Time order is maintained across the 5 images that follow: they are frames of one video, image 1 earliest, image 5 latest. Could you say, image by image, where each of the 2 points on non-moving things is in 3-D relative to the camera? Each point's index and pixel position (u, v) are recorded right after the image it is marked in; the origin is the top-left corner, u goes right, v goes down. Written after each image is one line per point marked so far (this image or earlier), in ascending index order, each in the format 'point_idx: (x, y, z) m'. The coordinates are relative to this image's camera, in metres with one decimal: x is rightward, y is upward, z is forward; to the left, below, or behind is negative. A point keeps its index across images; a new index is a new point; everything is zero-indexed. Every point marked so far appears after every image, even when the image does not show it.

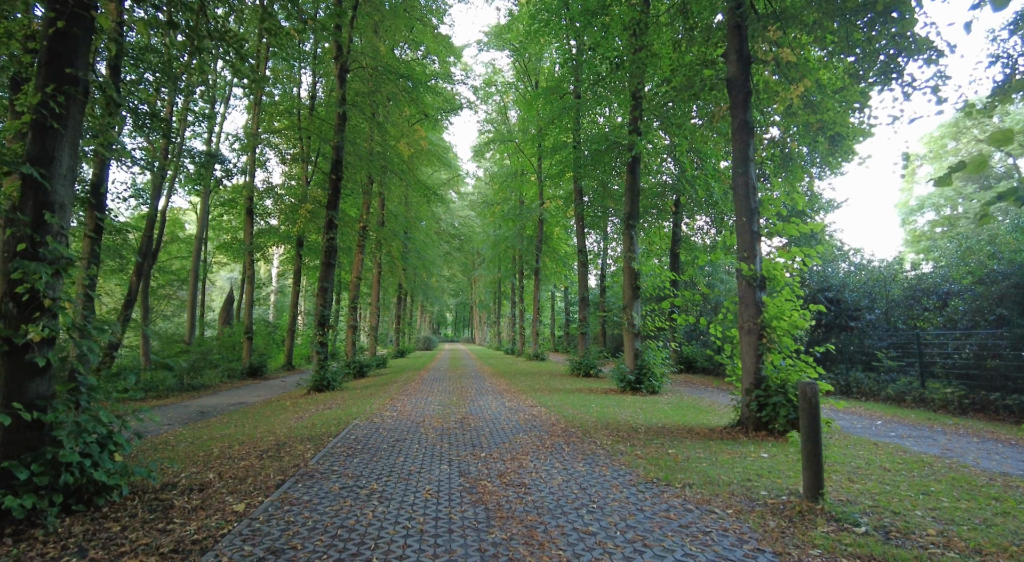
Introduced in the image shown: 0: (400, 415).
0: (-1.9, -2.3, +9.6) m
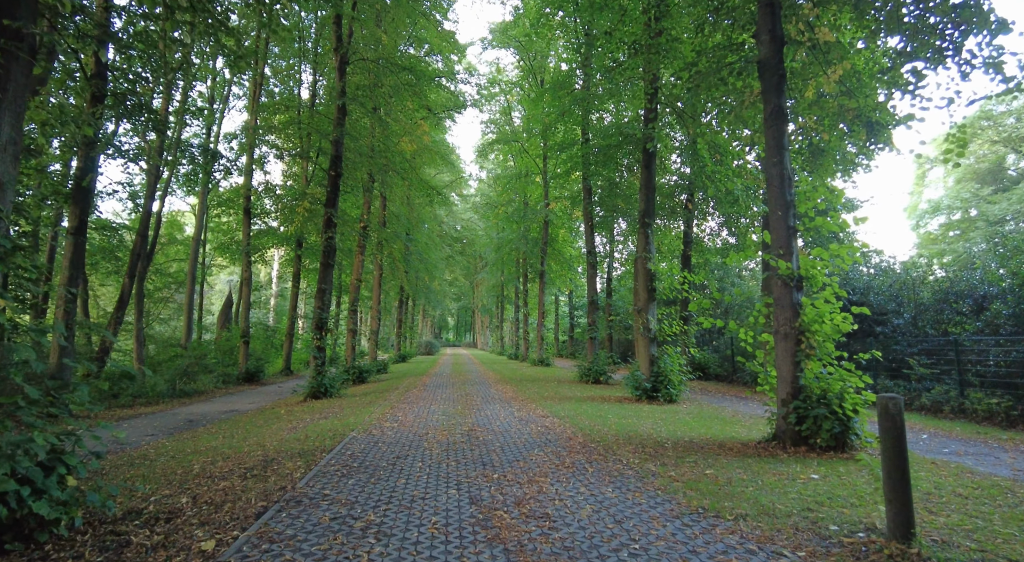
0: (-1.8, -2.3, +8.9) m
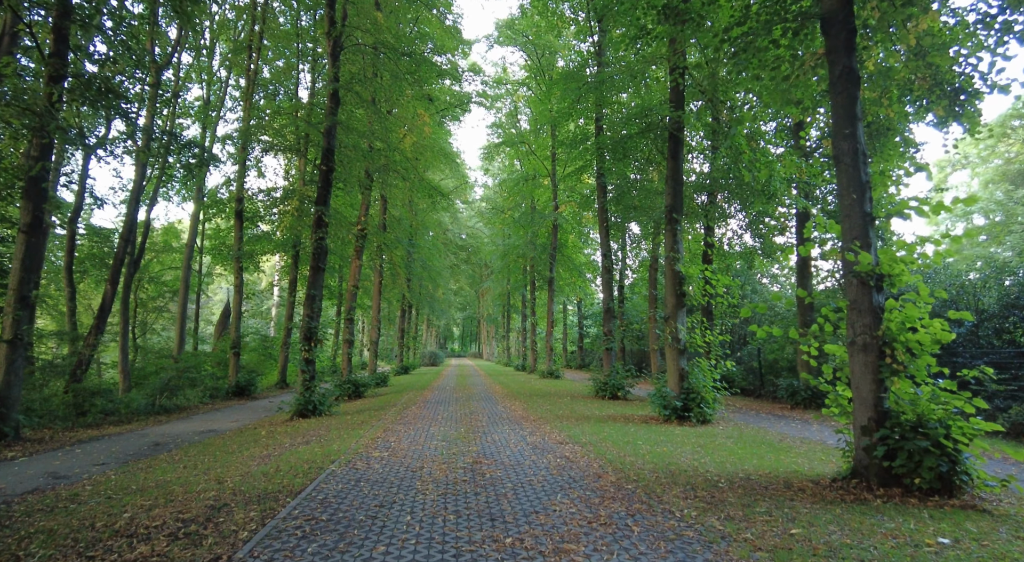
0: (-1.6, -2.3, +7.4) m
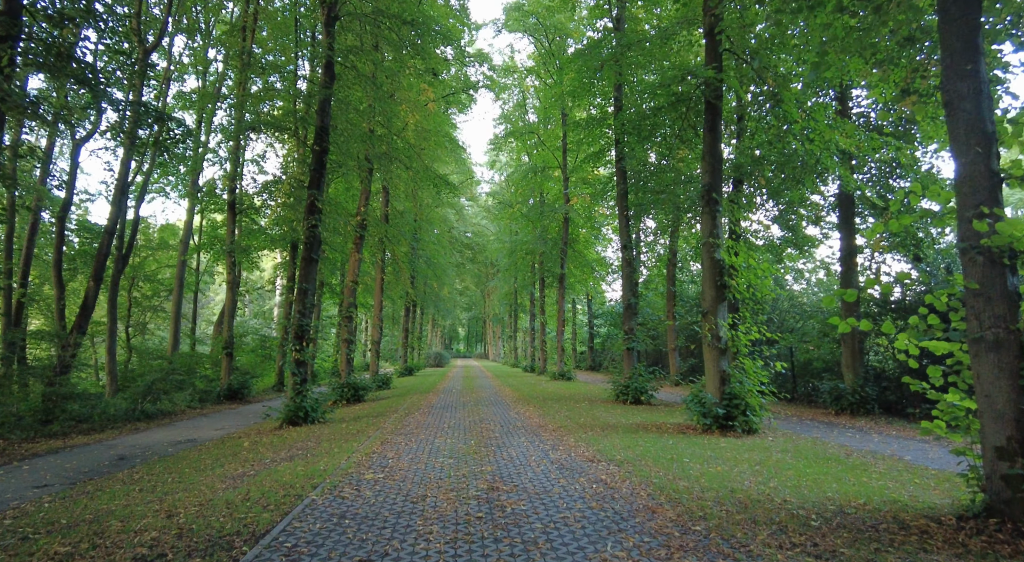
0: (-1.3, -2.1, +6.0) m
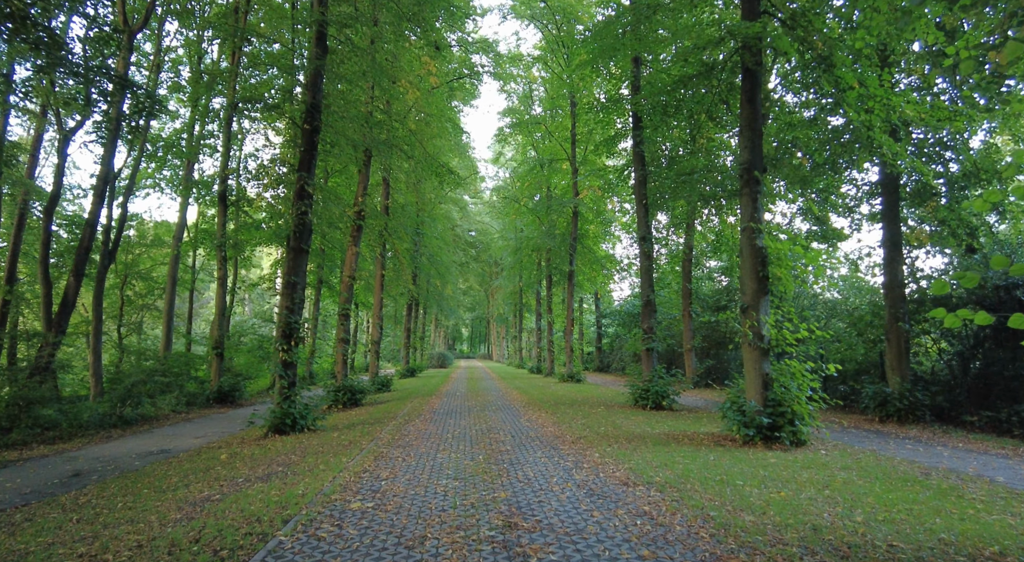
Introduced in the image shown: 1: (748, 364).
0: (-1.2, -2.0, +4.8) m
1: (+3.7, -1.3, +8.9) m
